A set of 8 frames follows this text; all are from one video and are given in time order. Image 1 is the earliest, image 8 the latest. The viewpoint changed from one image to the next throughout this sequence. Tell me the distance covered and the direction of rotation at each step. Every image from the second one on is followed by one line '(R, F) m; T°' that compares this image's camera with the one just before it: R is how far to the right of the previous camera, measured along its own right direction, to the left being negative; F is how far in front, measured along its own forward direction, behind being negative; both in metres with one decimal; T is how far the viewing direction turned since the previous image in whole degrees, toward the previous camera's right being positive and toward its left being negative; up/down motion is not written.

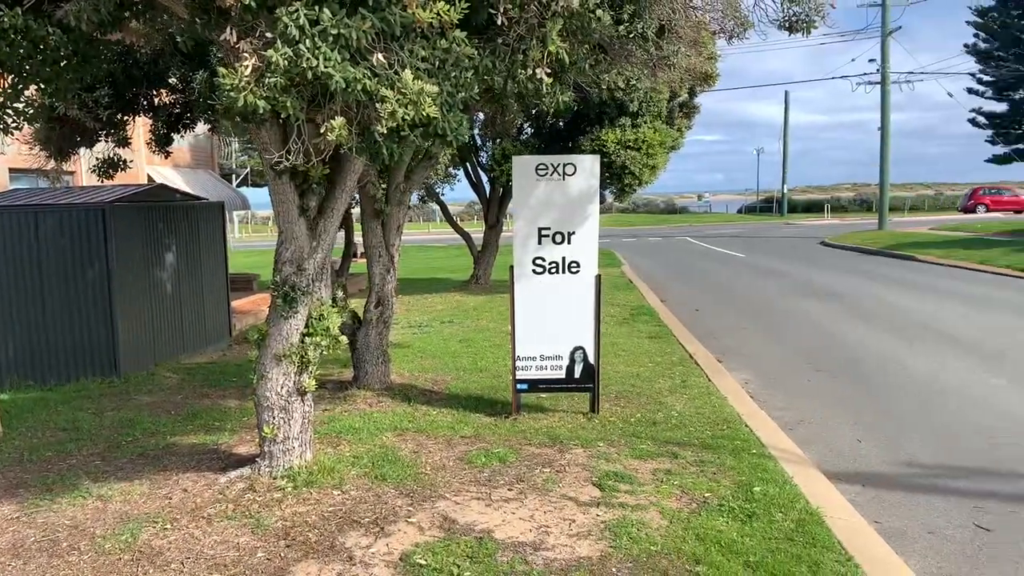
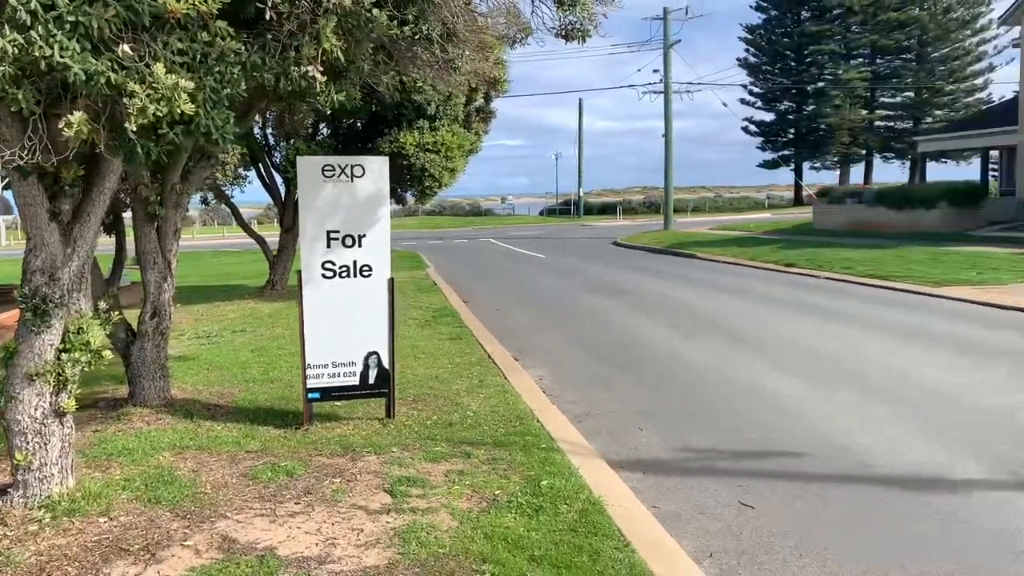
(+0.1, 0.0) m; +12°
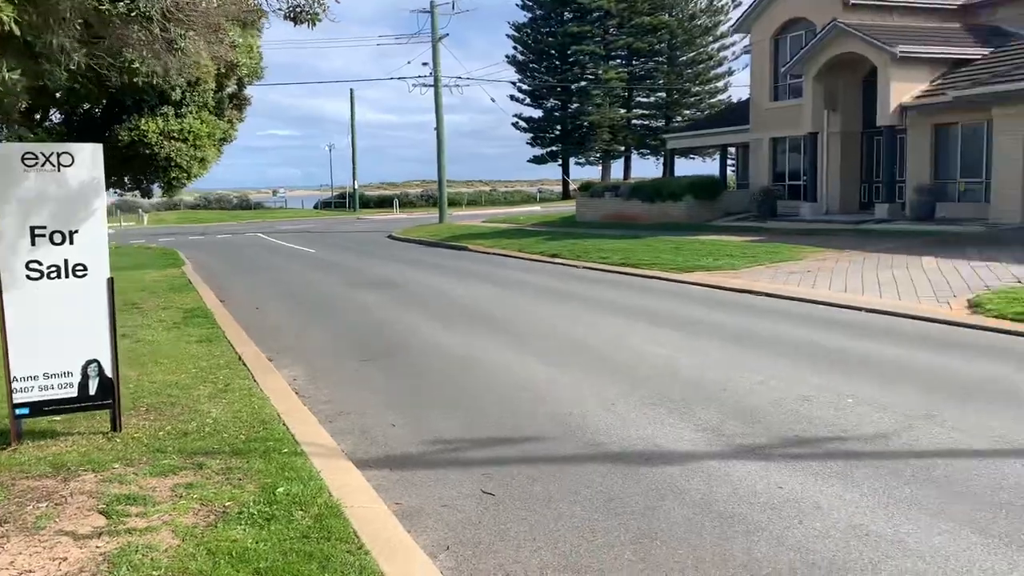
(+0.3, +0.1) m; +14°
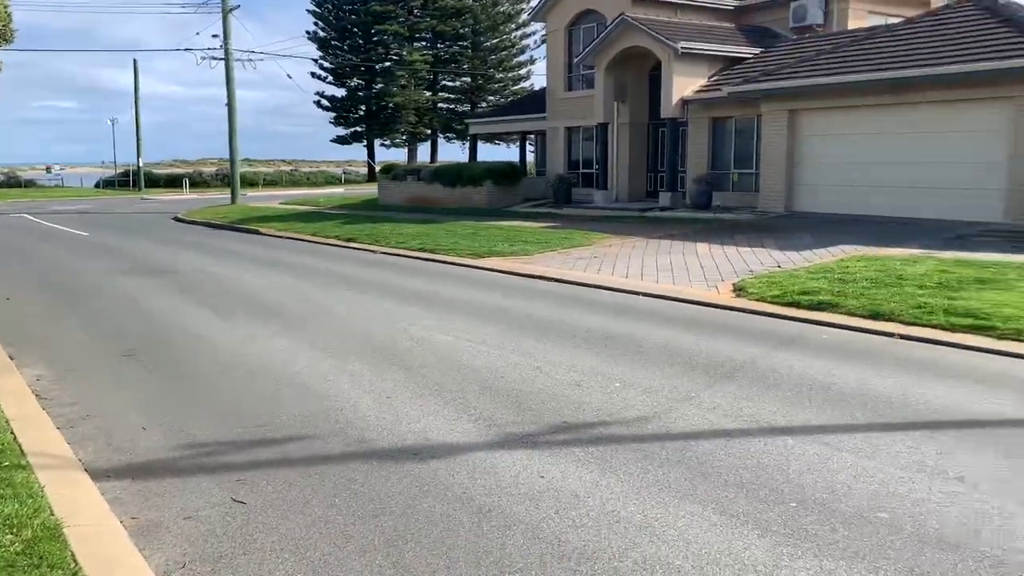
(+0.3, +0.2) m; +12°
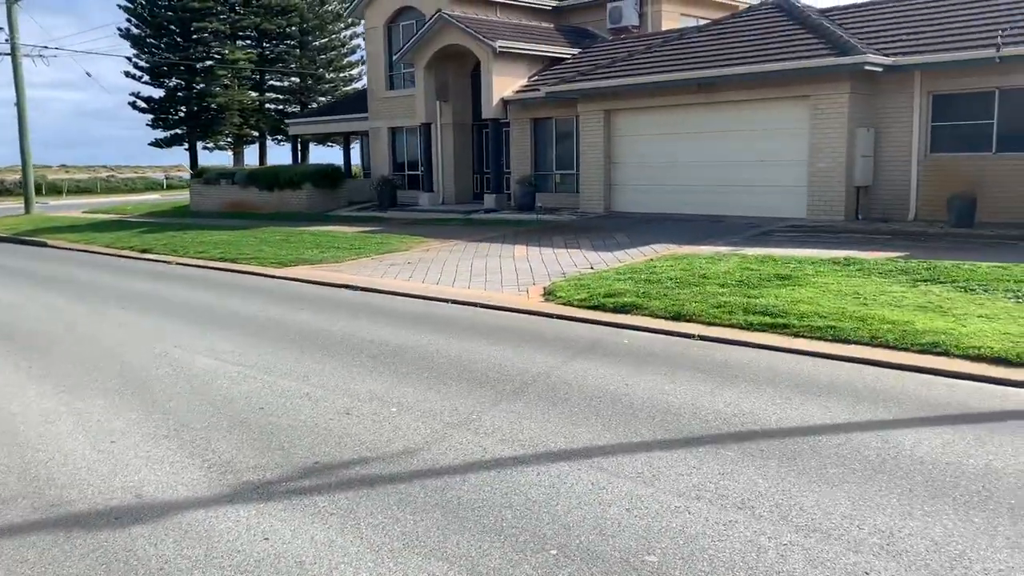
(+0.6, +0.7) m; +10°
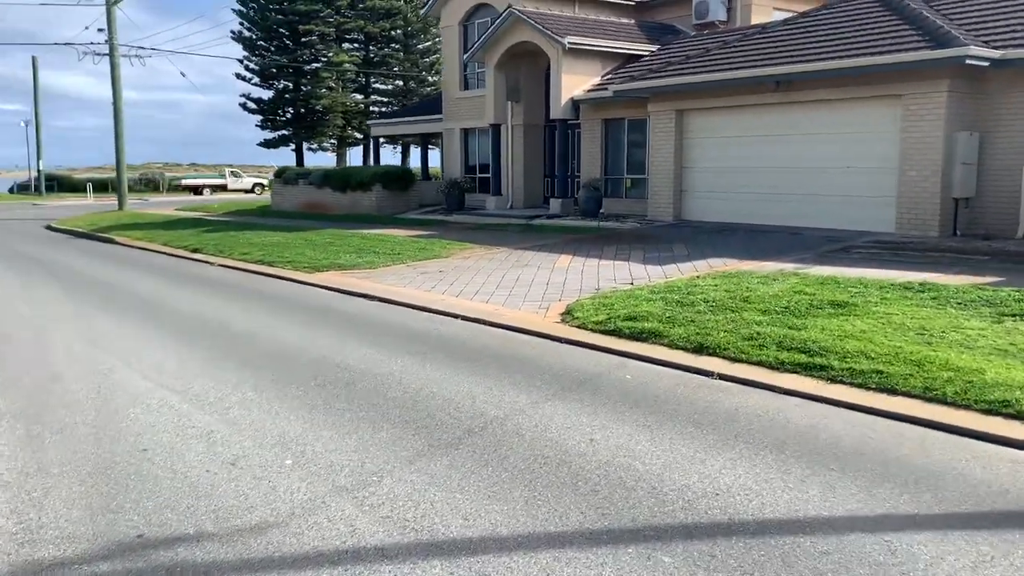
(+1.1, +1.3) m; -7°
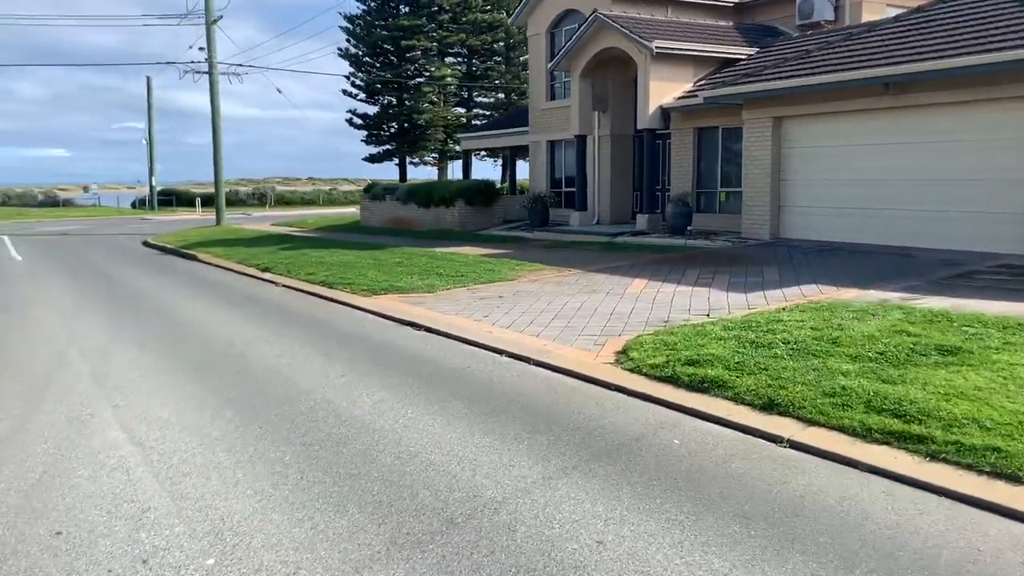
(+0.6, +1.2) m; -7°
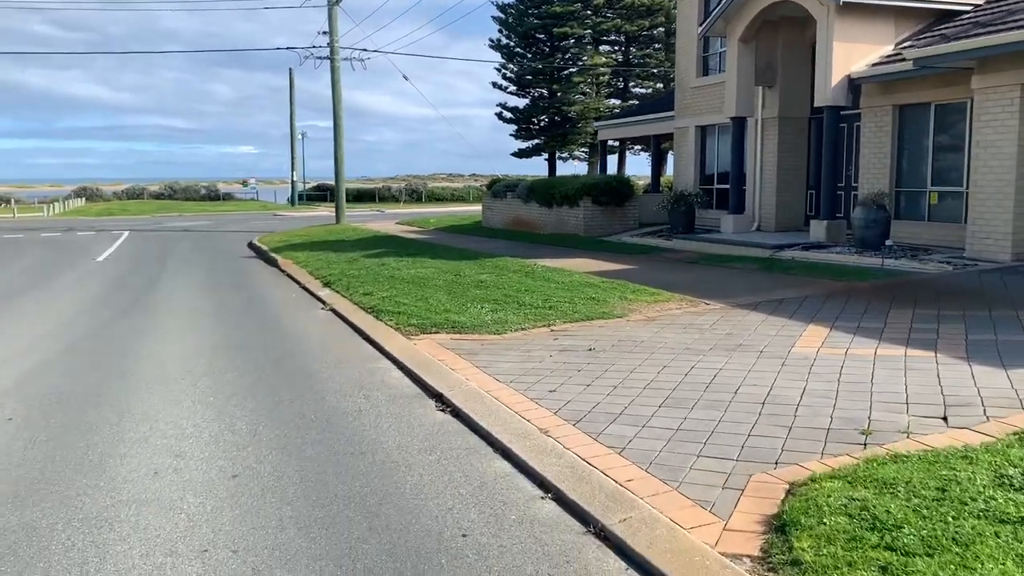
(+0.6, +4.4) m; -10°
